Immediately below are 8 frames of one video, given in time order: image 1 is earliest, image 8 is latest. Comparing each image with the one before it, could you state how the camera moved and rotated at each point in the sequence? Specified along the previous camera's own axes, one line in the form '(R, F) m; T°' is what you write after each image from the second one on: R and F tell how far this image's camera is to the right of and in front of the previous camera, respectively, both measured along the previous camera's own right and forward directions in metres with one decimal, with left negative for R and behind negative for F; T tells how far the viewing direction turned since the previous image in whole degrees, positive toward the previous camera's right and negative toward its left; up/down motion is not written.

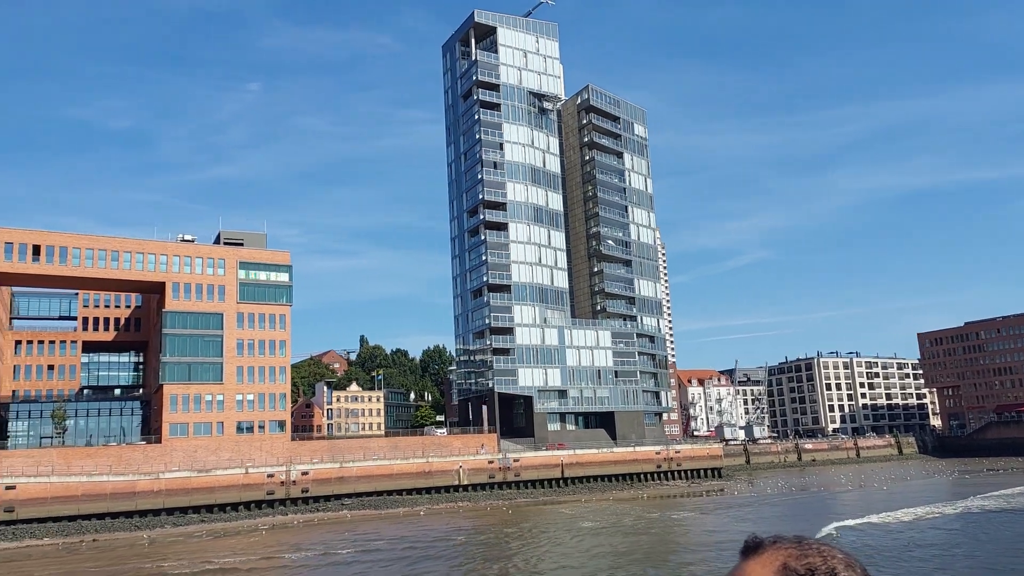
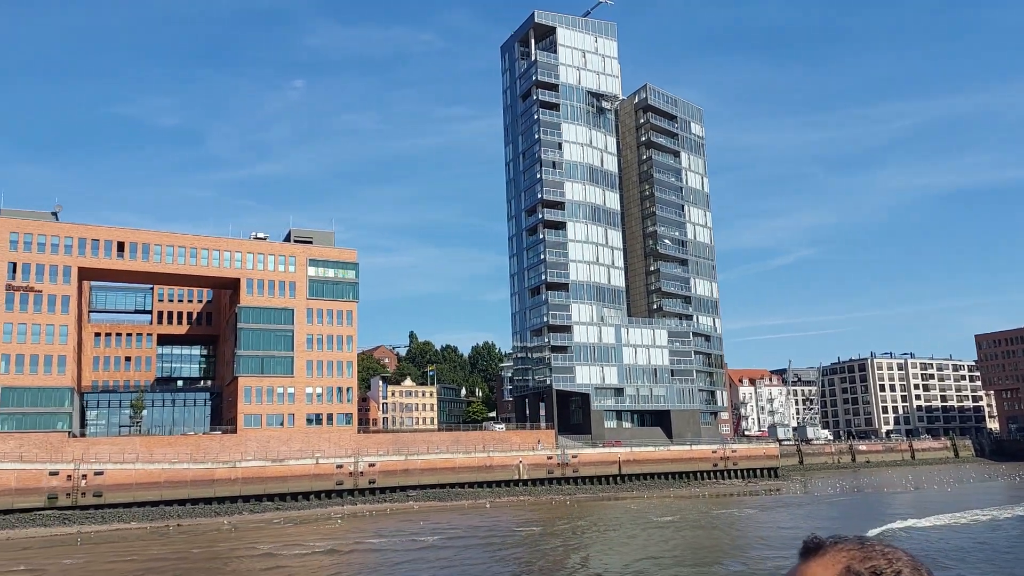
(-2.2, -1.8) m; -3°
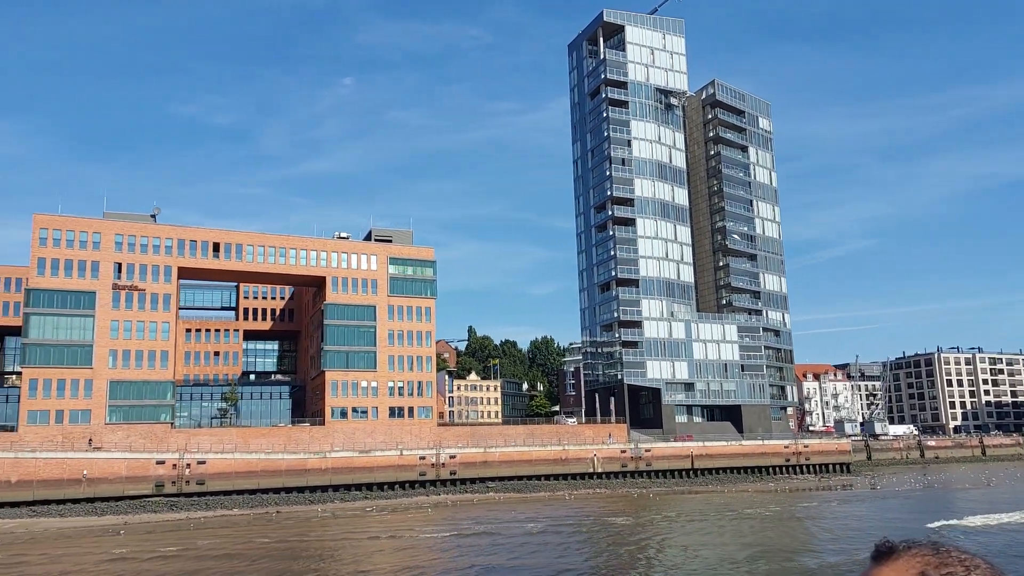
(-3.1, -2.3) m; -3°
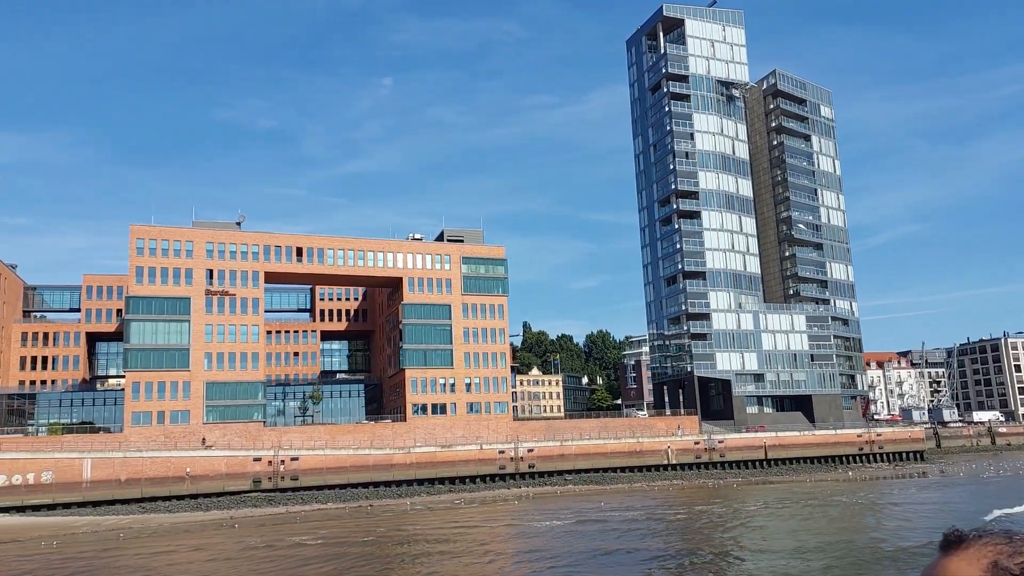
(-3.3, -2.0) m; -3°
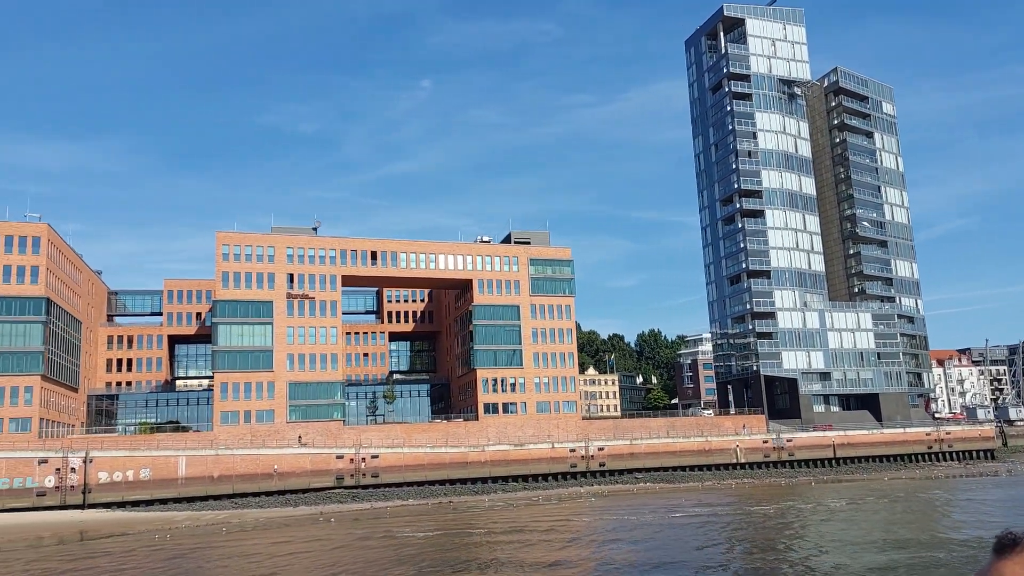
(-3.4, -1.8) m; -3°
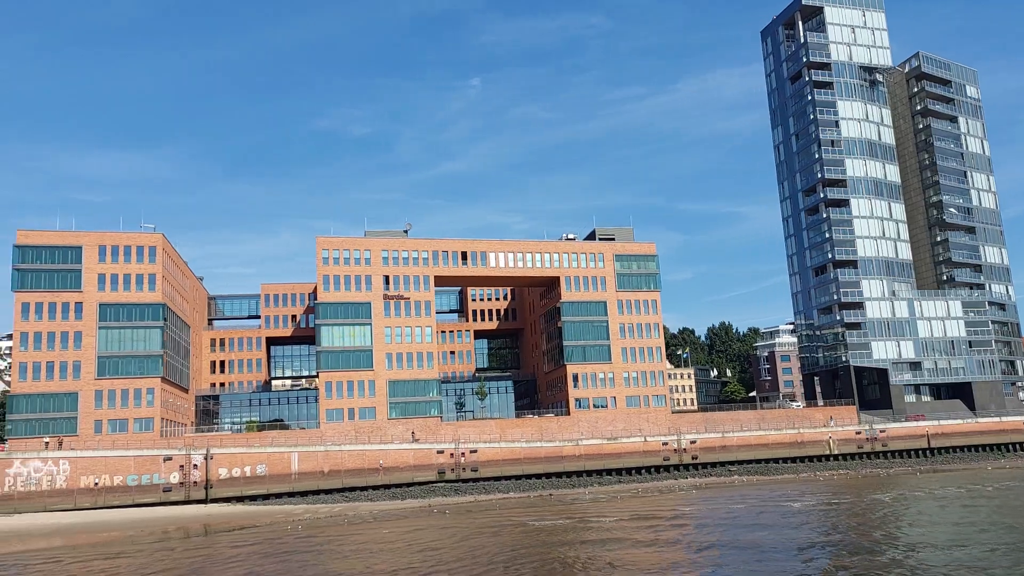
(-3.9, -2.0) m; -4°
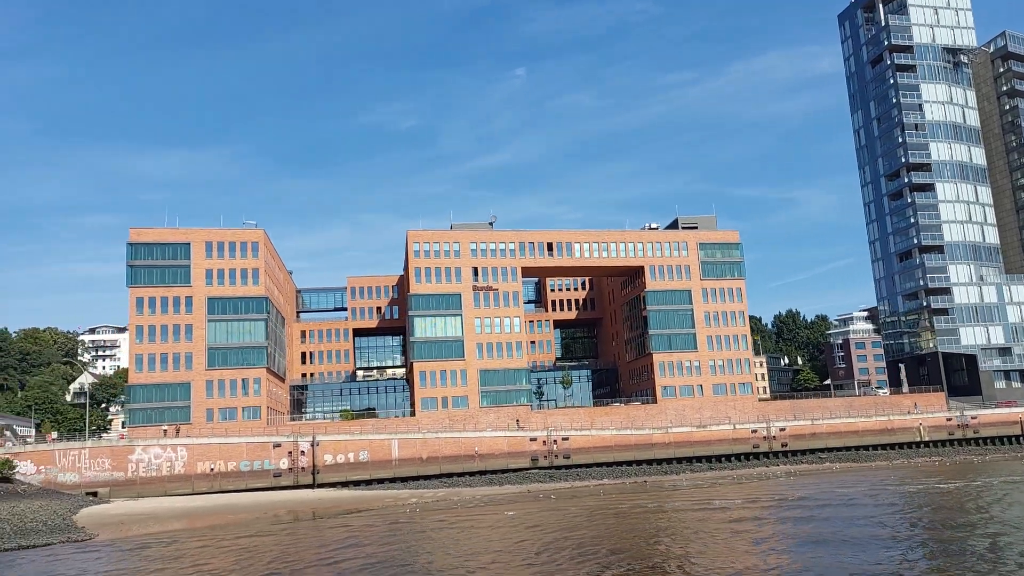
(-4.4, -1.8) m; -3°
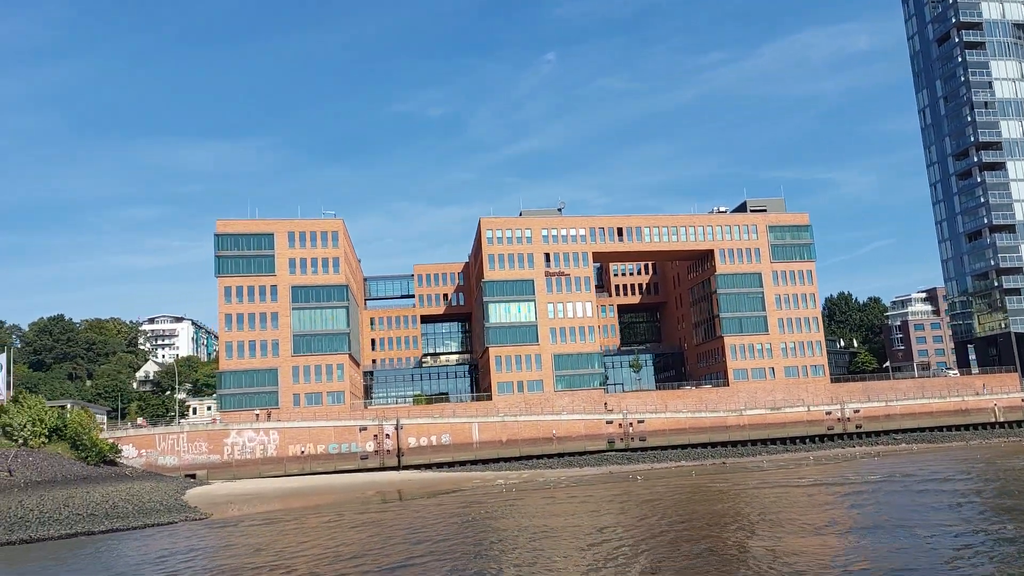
(-4.6, -1.6) m; -2°
